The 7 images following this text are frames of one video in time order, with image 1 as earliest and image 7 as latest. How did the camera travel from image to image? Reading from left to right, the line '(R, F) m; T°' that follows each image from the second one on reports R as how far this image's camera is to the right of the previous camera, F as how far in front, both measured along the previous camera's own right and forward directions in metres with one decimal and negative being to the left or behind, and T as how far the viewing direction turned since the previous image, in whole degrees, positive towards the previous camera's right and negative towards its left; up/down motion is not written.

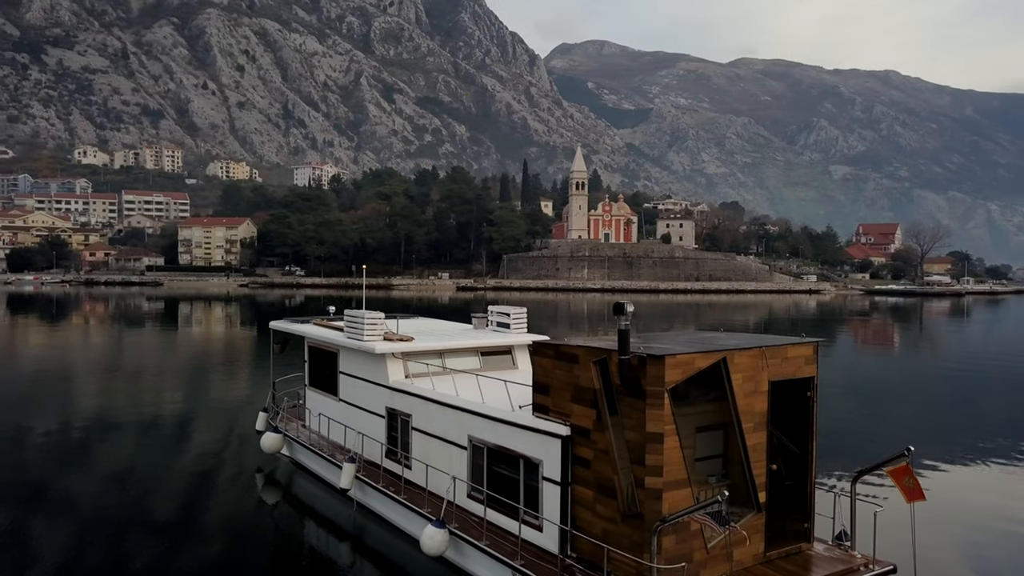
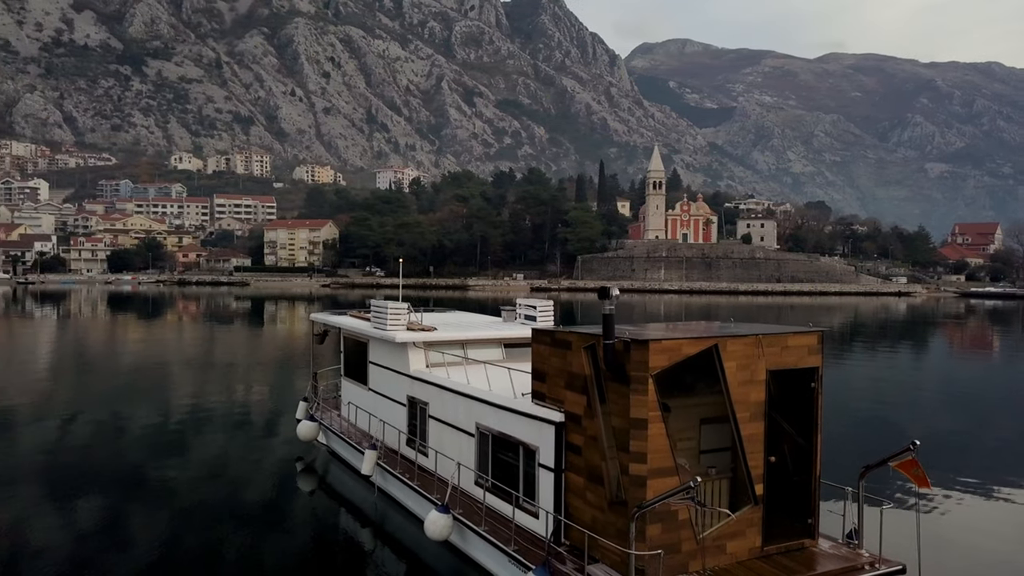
(+0.6, 0.0) m; -6°
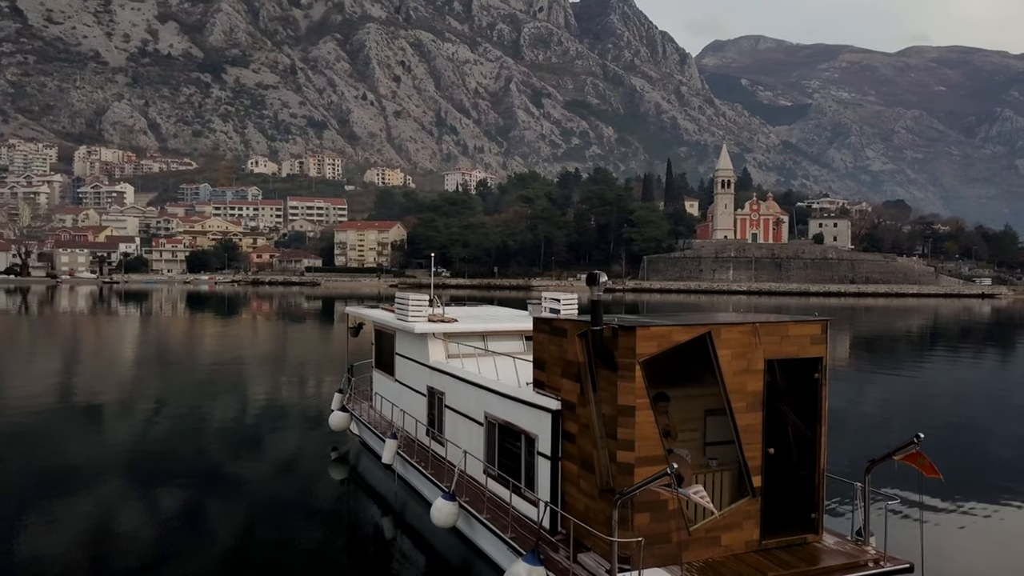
(+0.5, 0.0) m; -5°
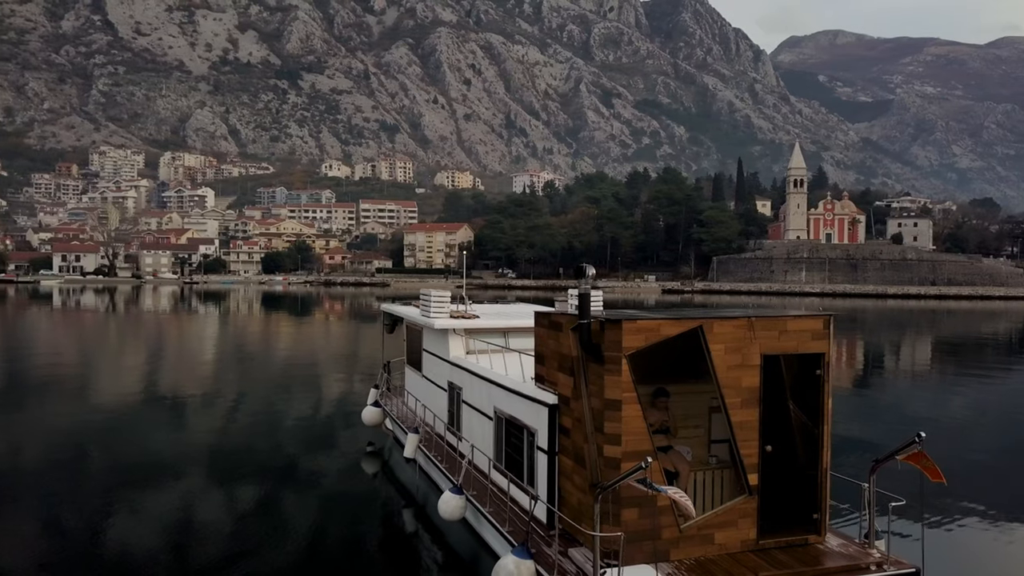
(+0.5, 0.0) m; -5°
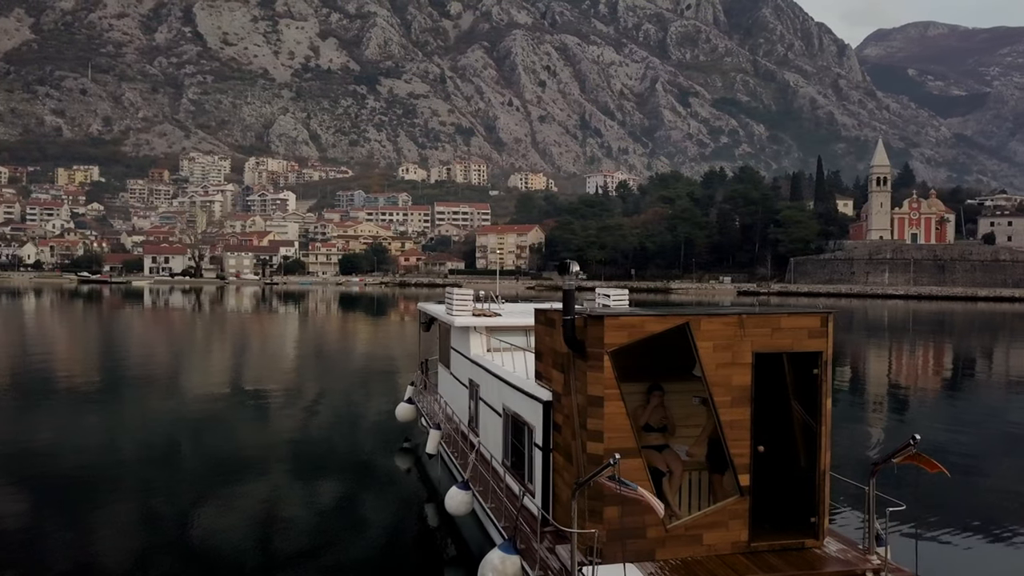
(+0.6, 0.0) m; -5°
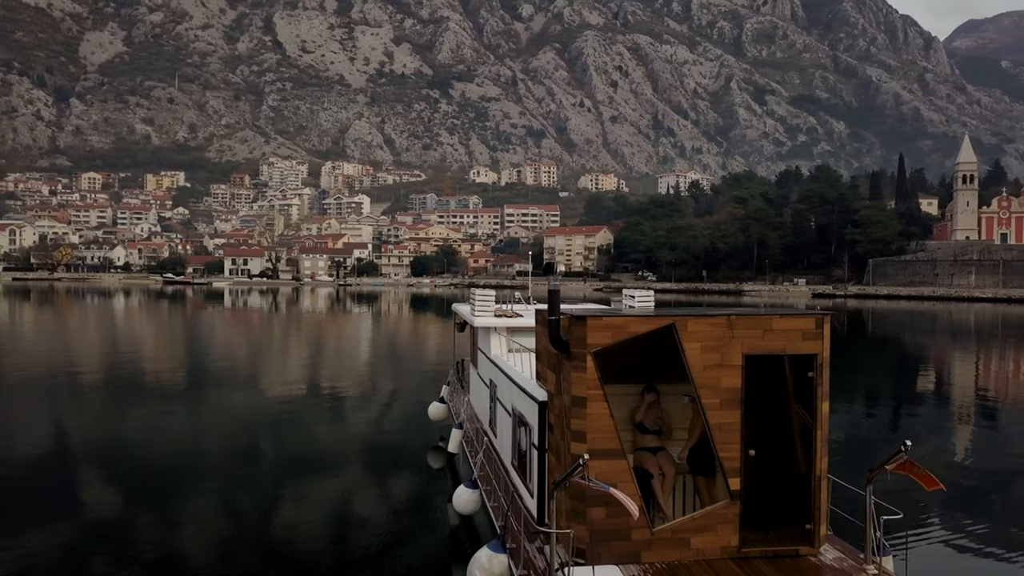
(+0.6, 0.0) m; -5°
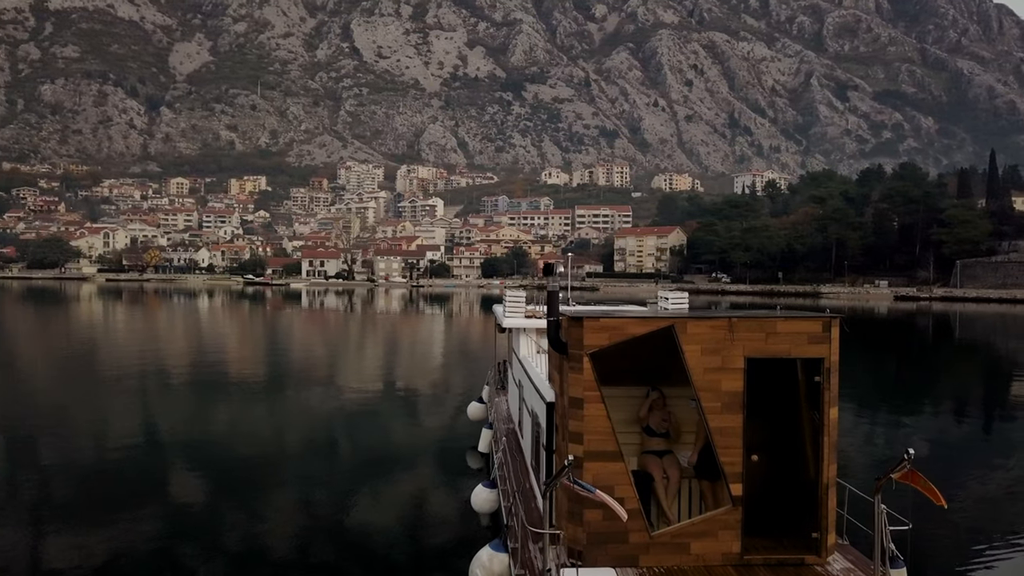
(+0.5, 0.0) m; -5°
